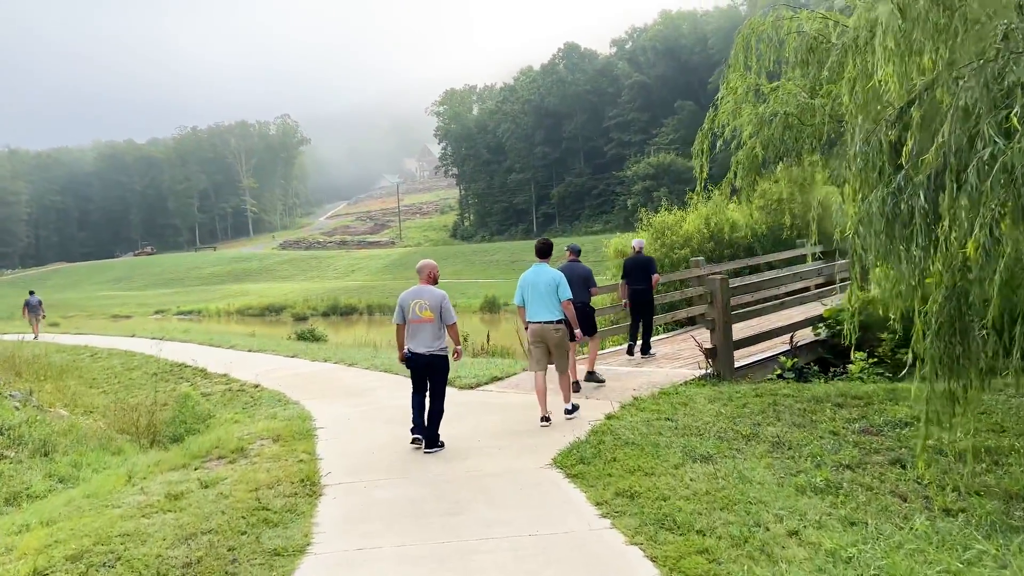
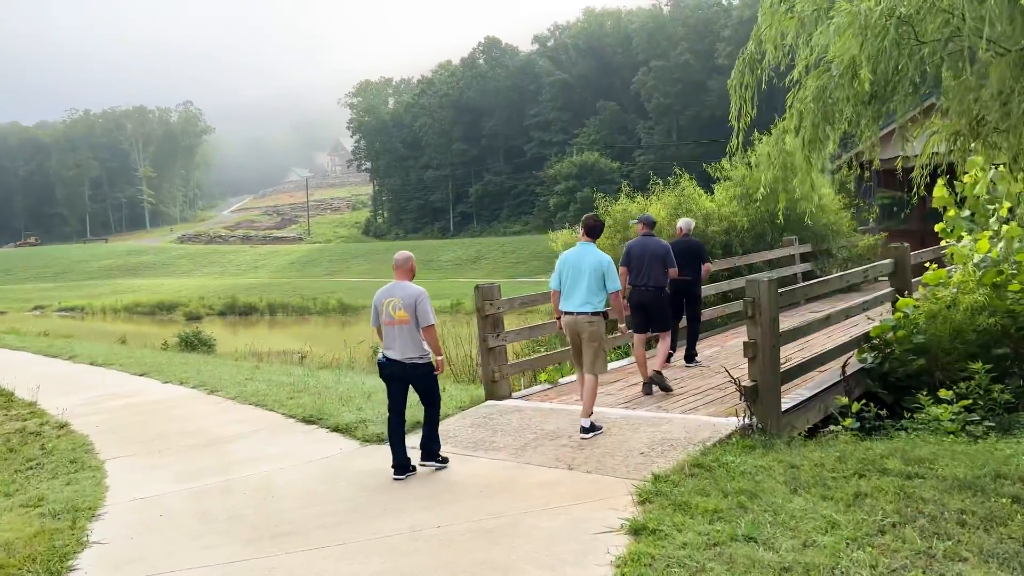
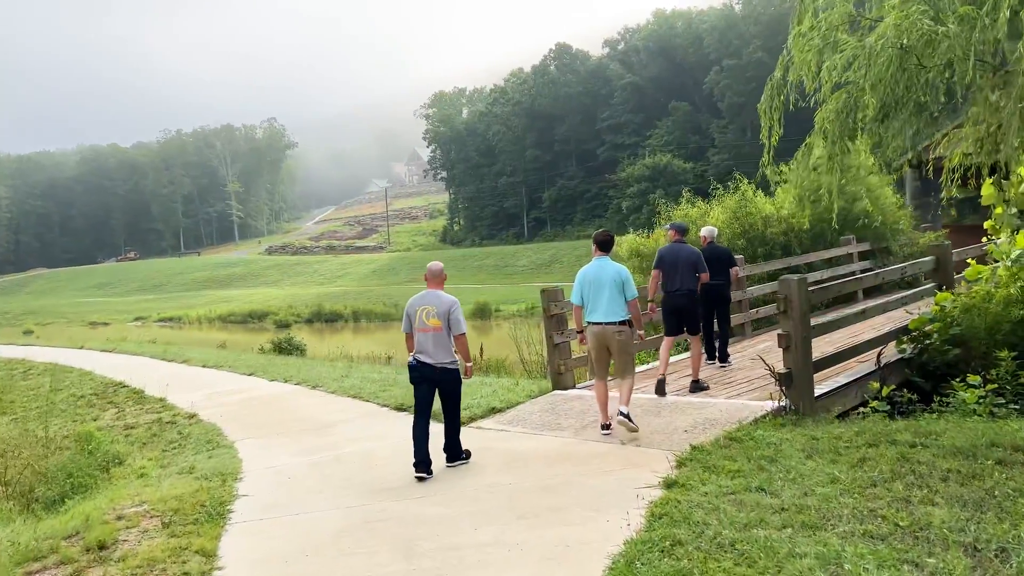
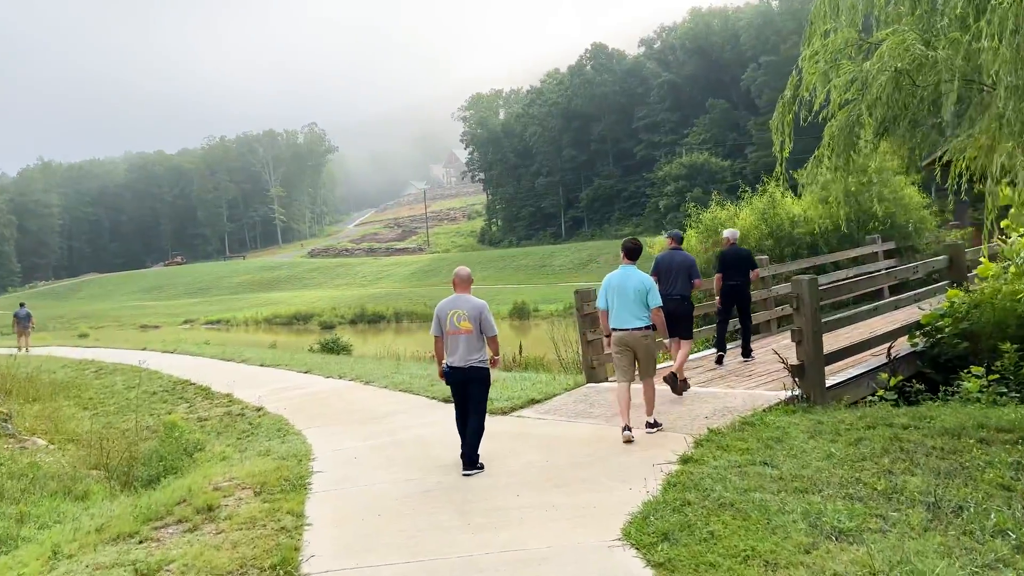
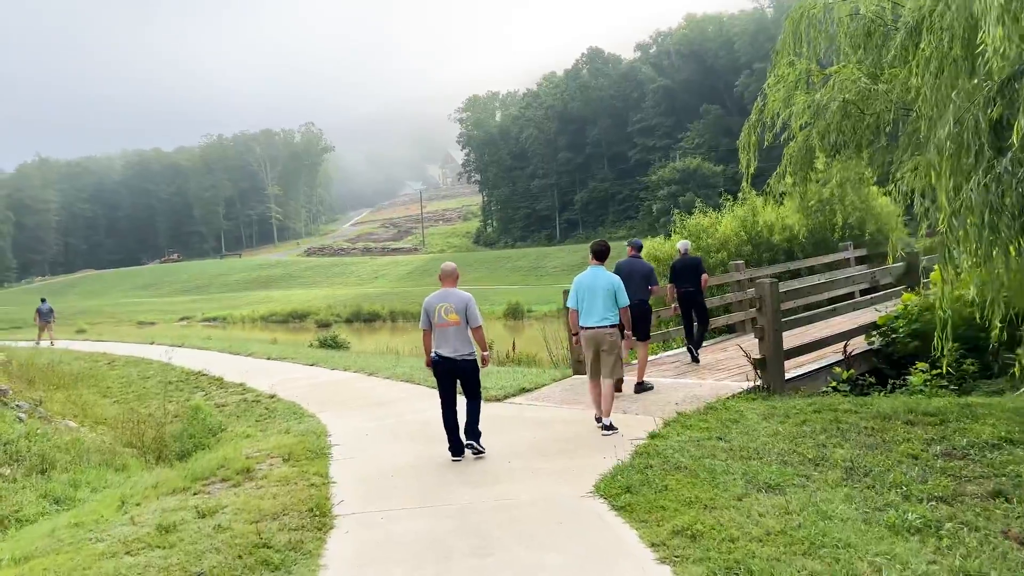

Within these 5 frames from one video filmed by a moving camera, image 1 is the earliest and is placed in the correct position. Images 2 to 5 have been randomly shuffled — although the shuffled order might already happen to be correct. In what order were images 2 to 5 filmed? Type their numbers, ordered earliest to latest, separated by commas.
5, 4, 3, 2
